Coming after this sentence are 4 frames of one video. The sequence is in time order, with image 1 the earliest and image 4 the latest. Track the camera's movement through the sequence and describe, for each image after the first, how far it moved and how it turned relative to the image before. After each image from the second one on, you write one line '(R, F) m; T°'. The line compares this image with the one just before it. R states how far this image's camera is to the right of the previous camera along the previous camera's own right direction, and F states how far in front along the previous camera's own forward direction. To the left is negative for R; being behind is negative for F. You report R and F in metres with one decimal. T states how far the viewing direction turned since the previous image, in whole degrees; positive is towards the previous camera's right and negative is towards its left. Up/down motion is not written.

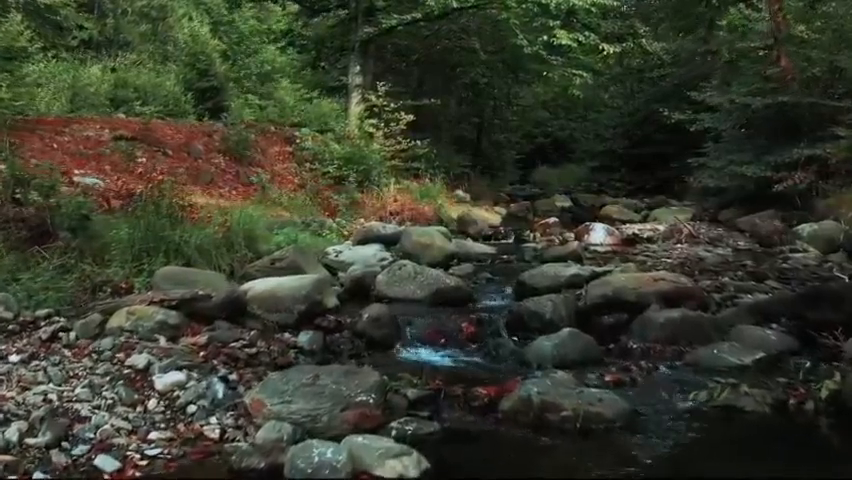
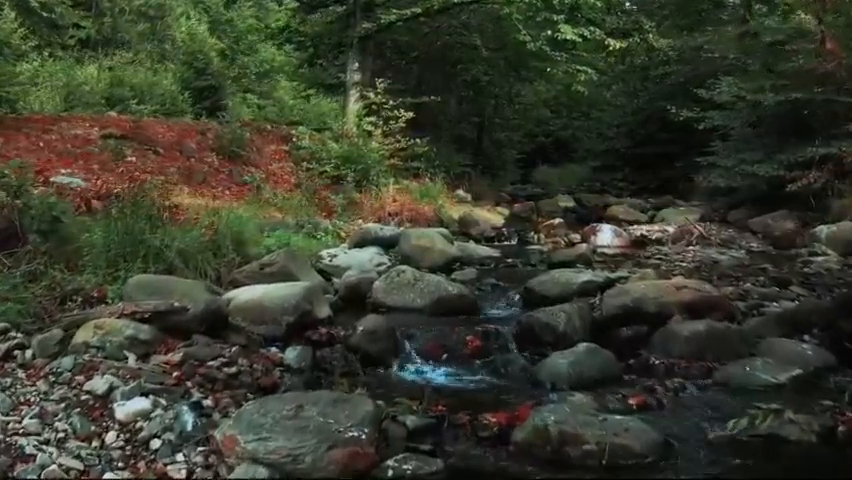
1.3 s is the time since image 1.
(0.0, +0.6) m; 0°
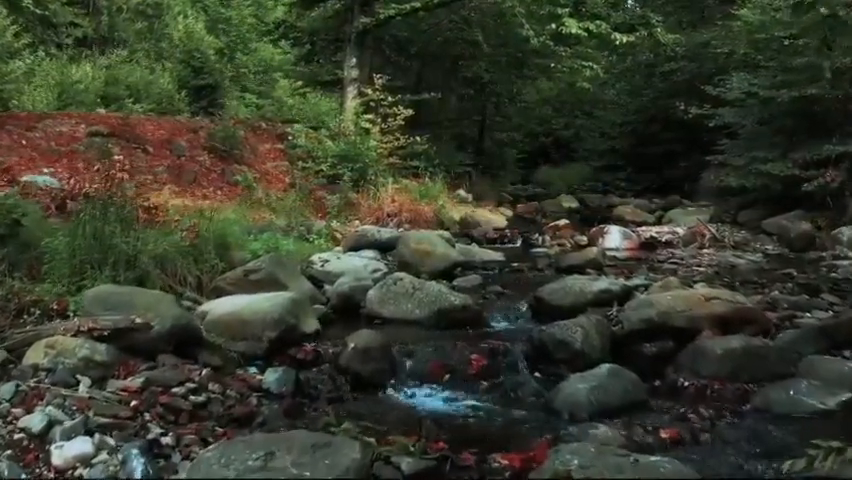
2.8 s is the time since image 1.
(0.0, +0.6) m; 0°
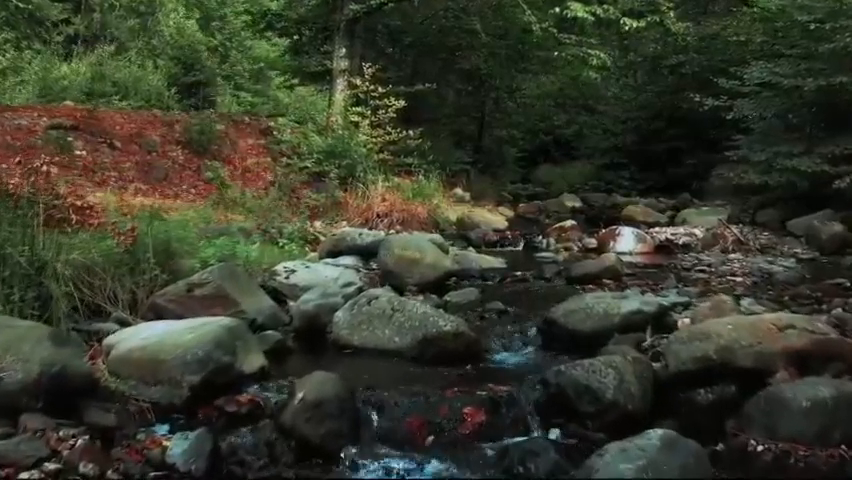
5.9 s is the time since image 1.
(+0.1, +1.3) m; 0°
